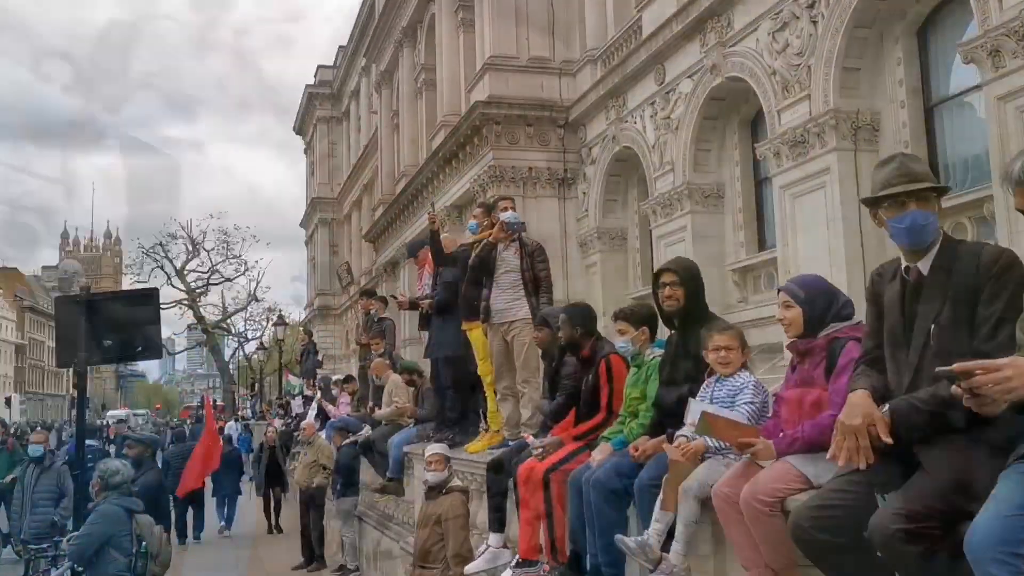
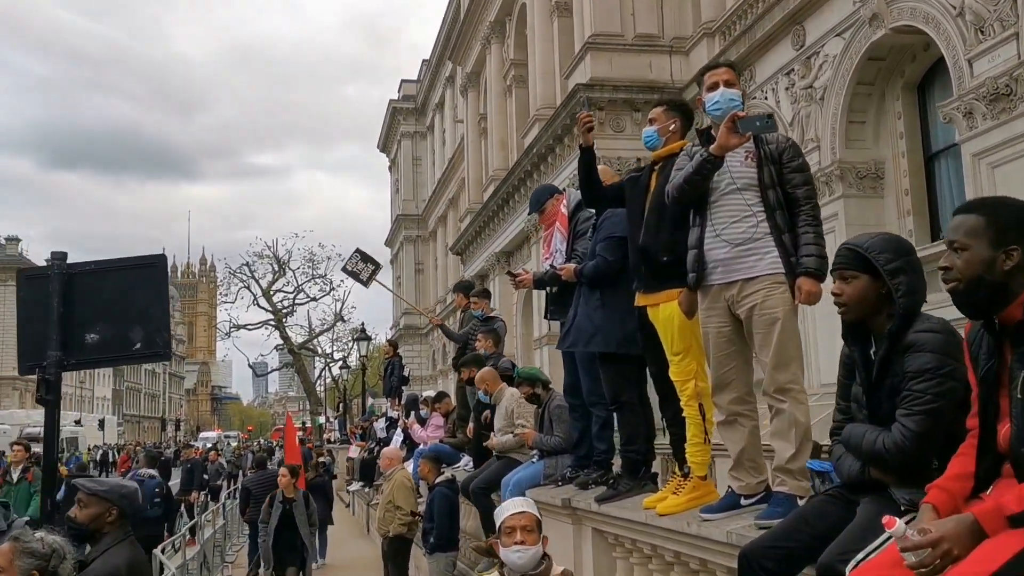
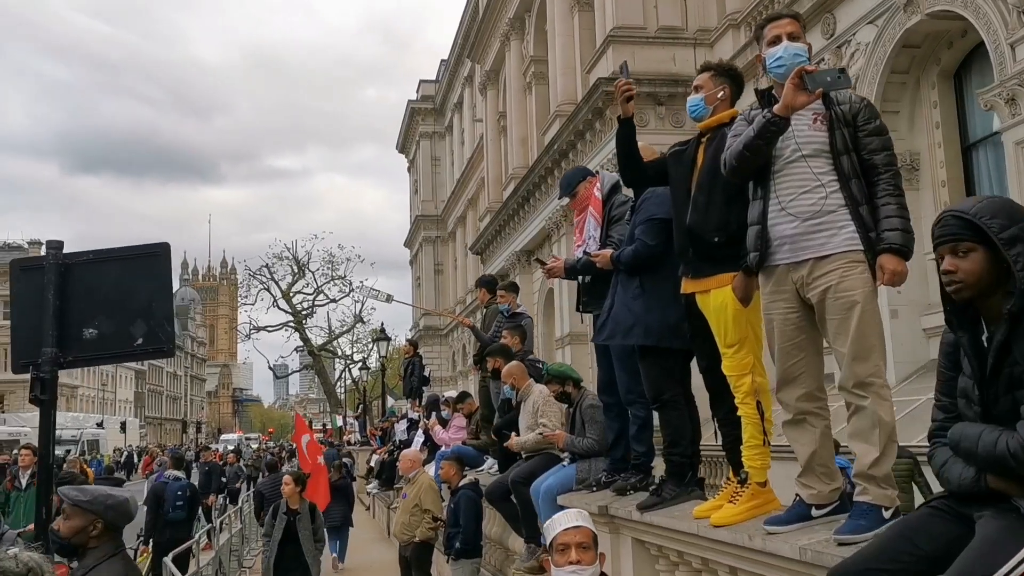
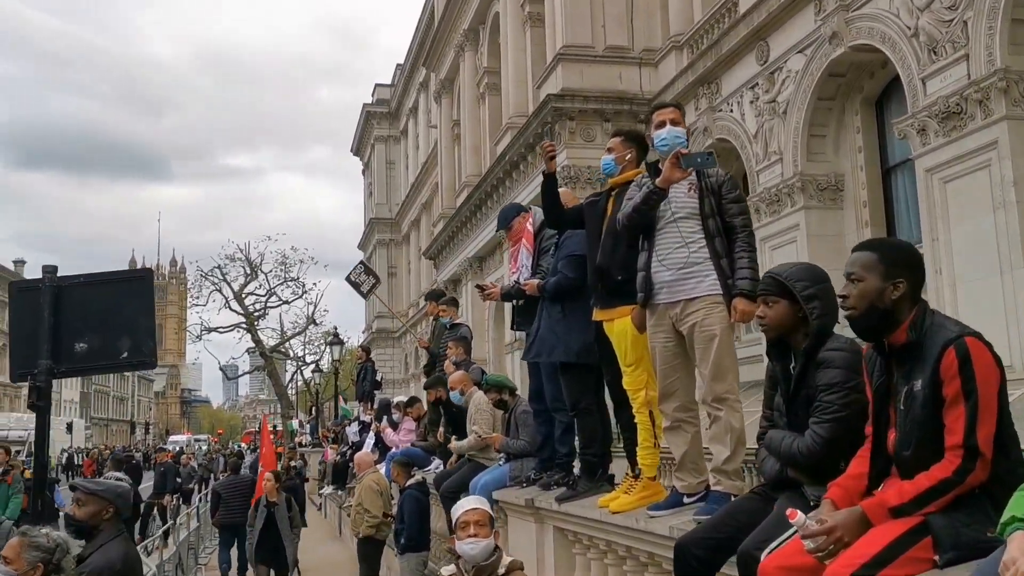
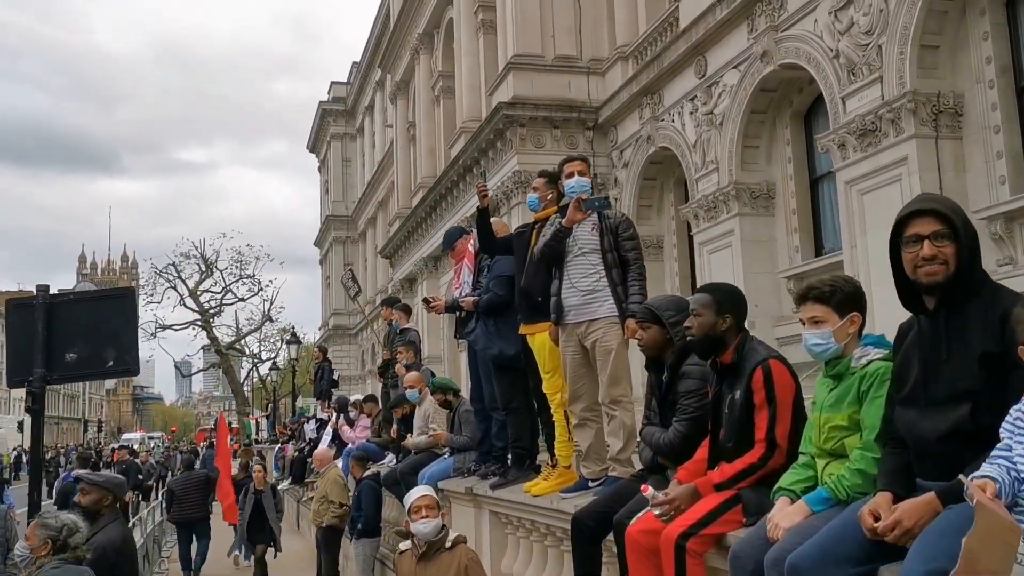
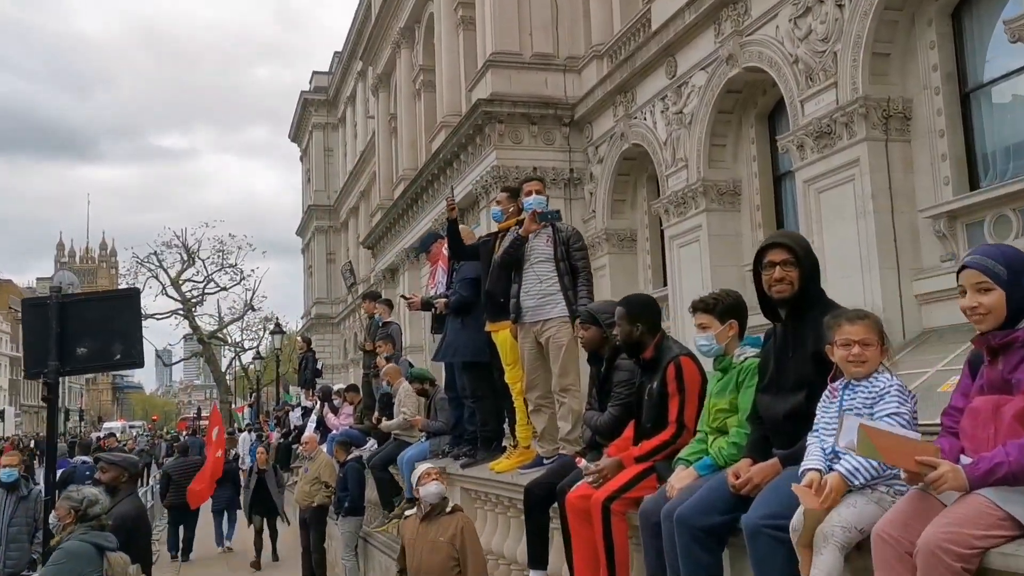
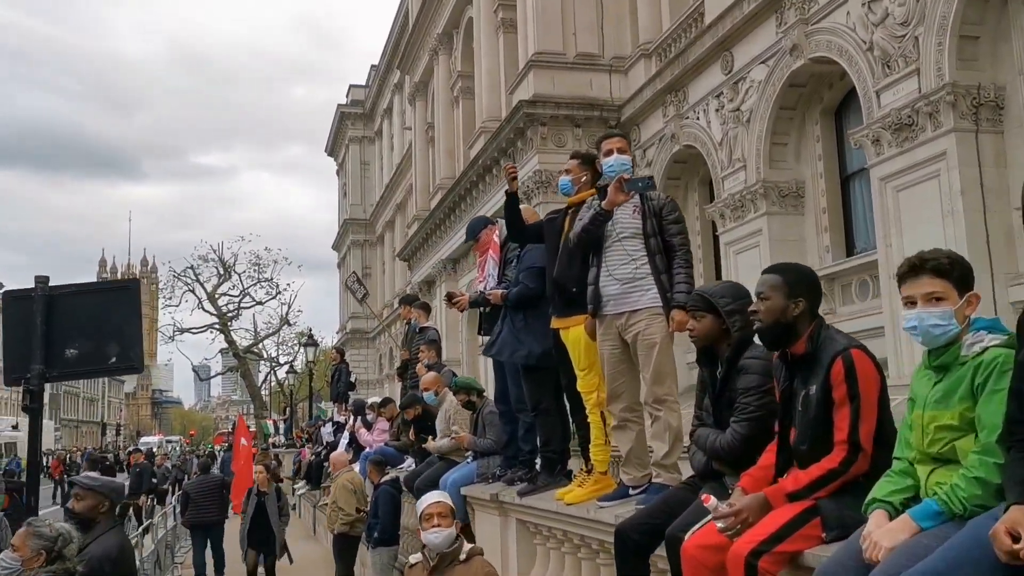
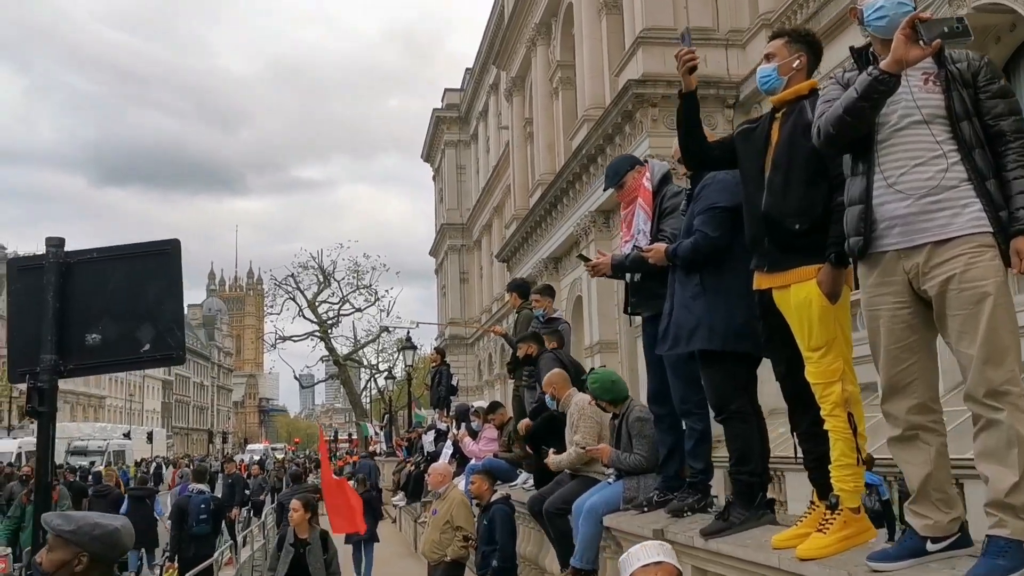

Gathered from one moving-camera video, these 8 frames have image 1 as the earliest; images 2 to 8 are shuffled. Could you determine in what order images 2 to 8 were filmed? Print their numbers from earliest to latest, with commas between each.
6, 5, 7, 4, 2, 3, 8
